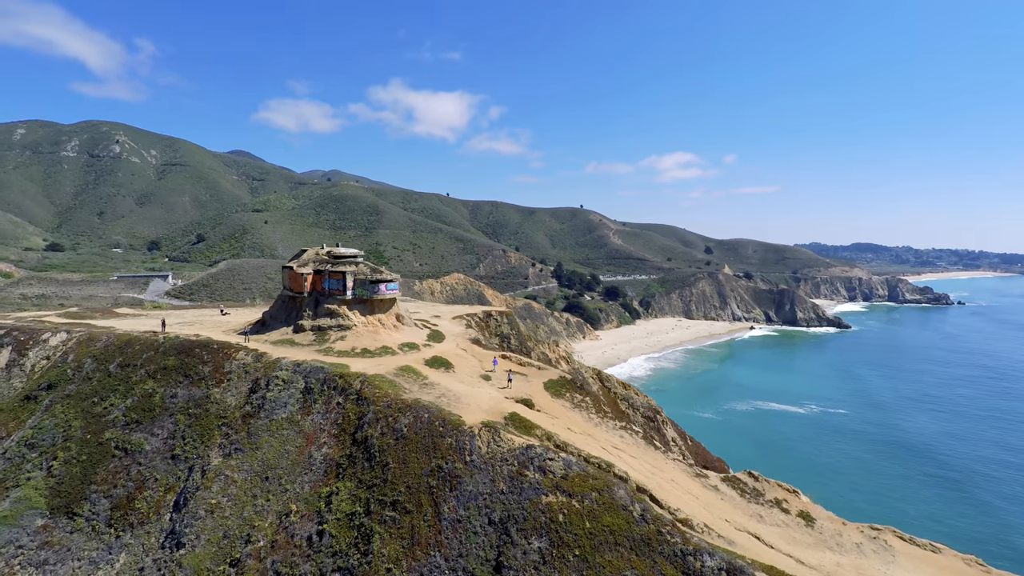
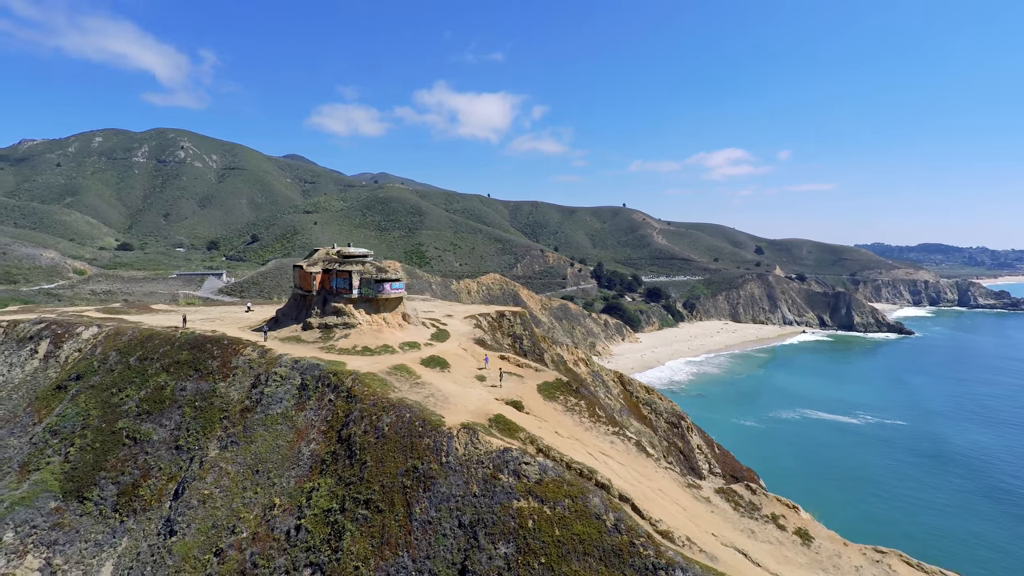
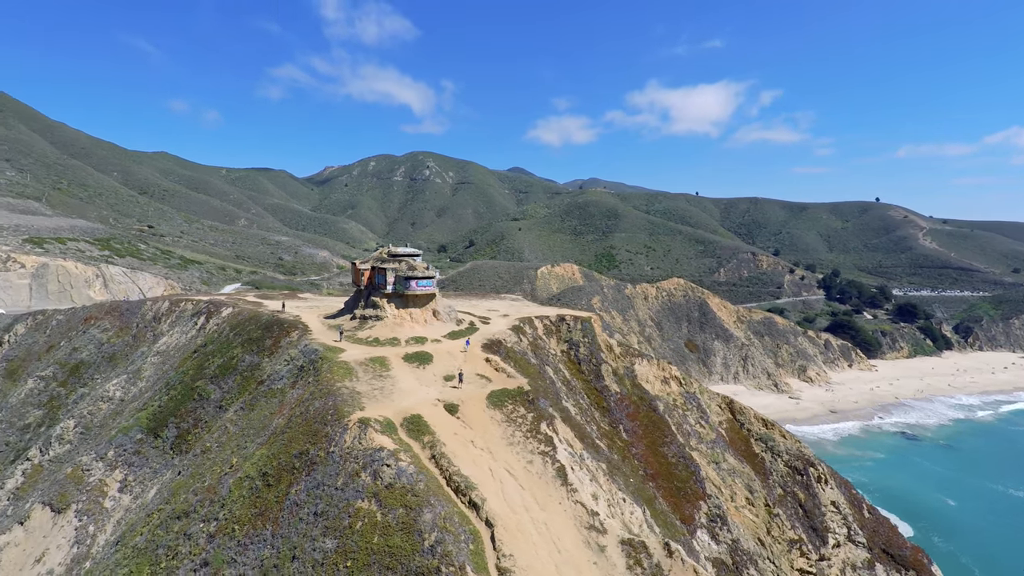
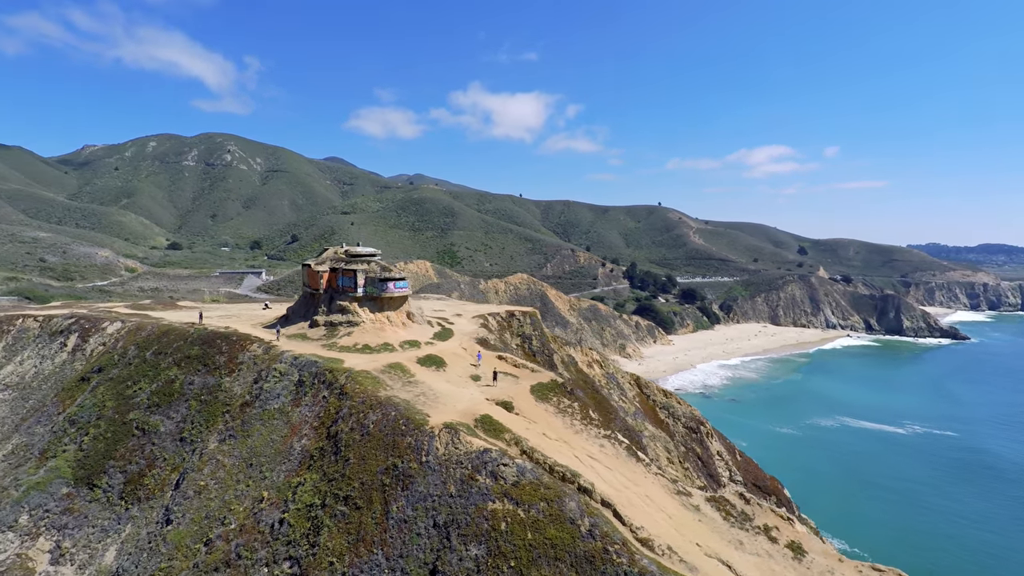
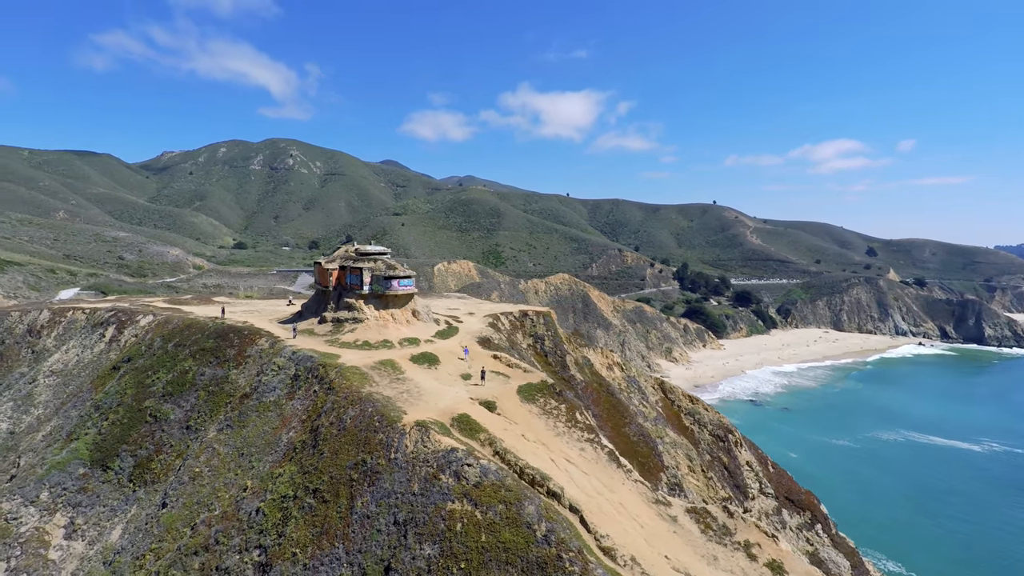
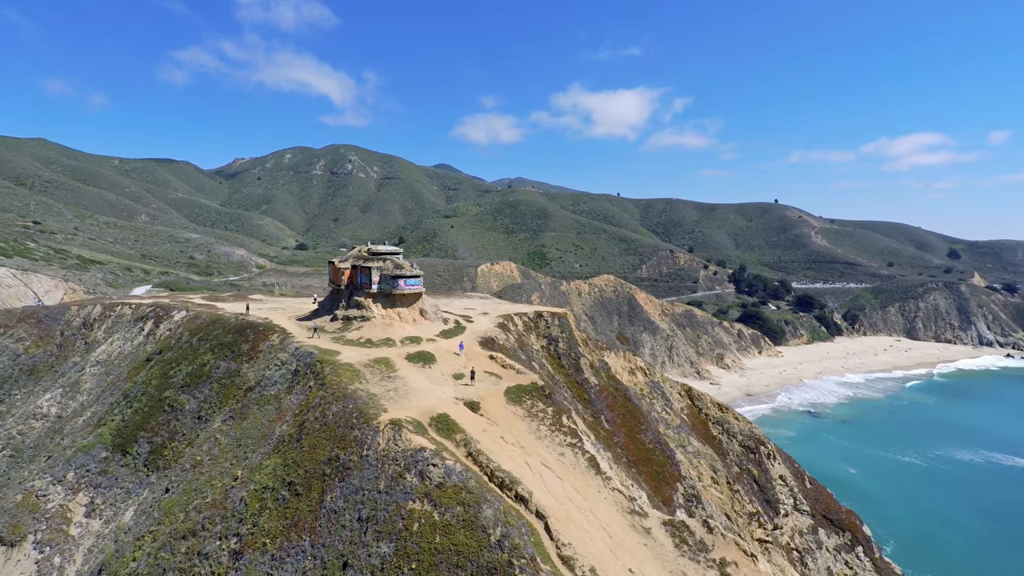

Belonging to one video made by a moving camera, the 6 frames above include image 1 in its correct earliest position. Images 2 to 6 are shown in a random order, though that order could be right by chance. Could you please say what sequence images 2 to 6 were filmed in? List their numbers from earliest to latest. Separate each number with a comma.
2, 4, 5, 6, 3
